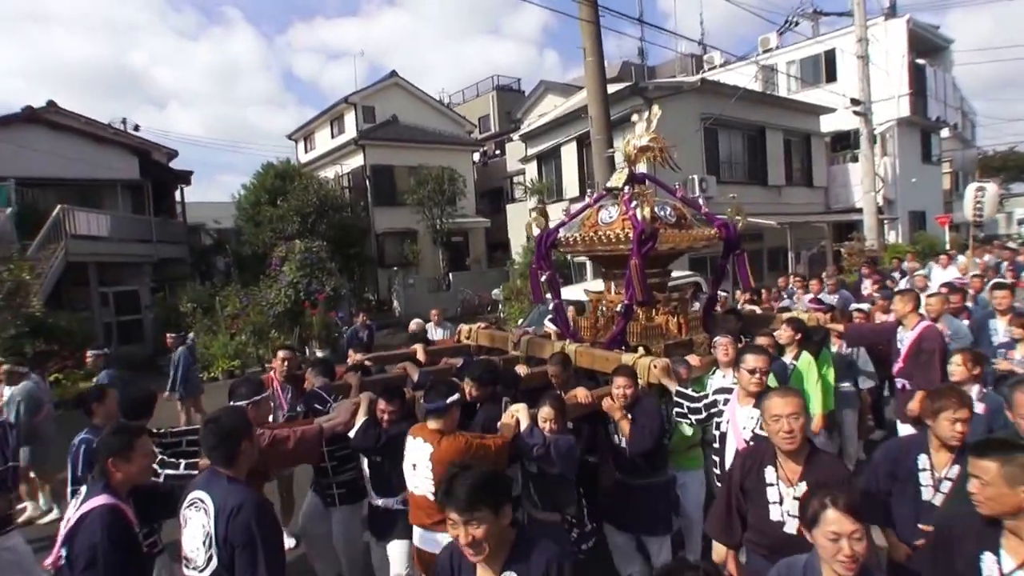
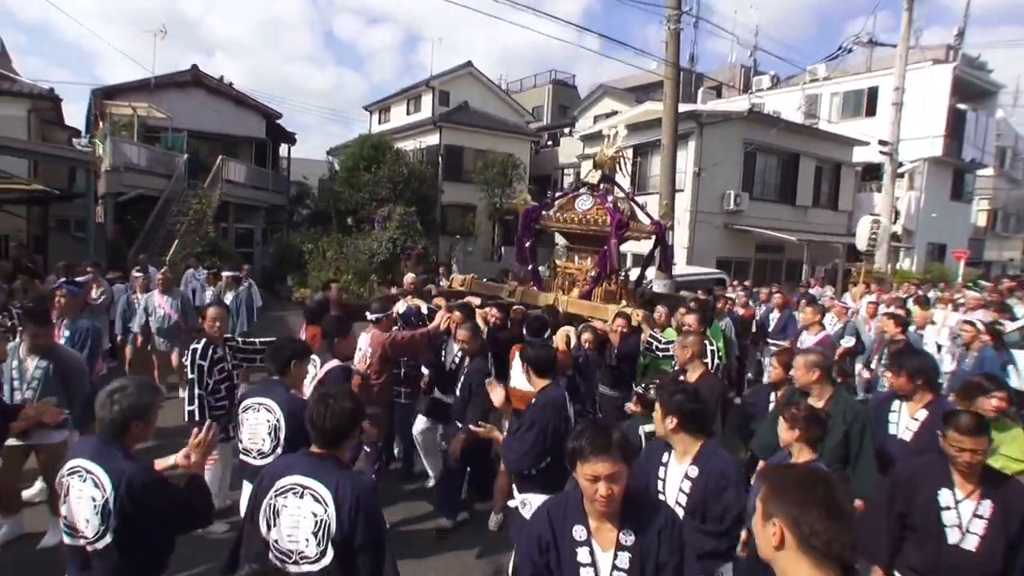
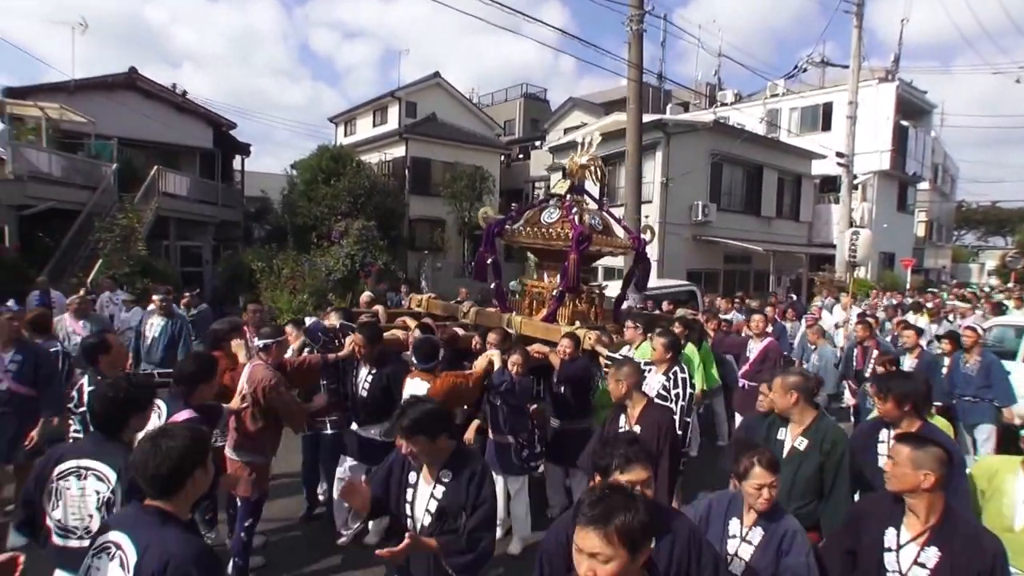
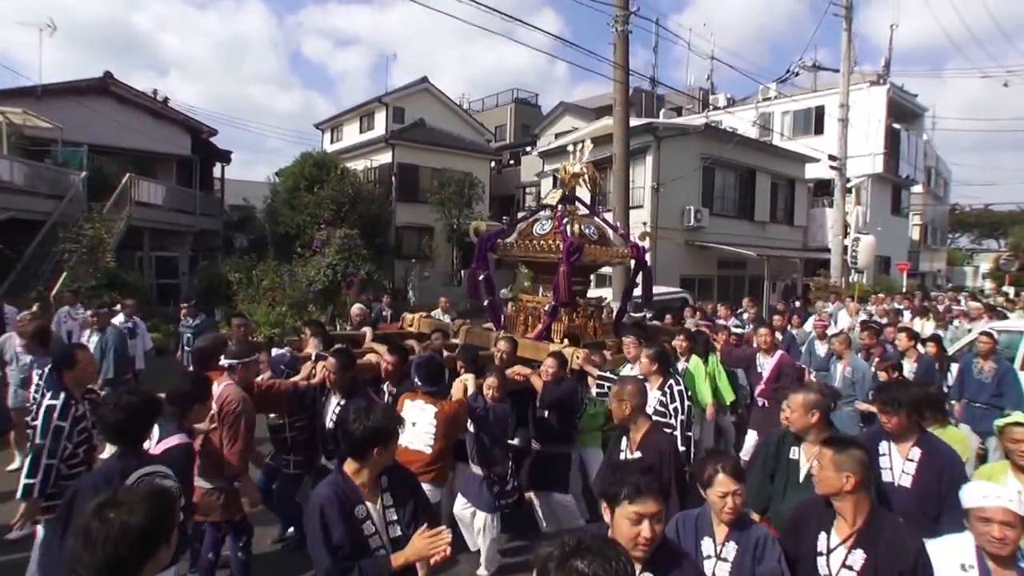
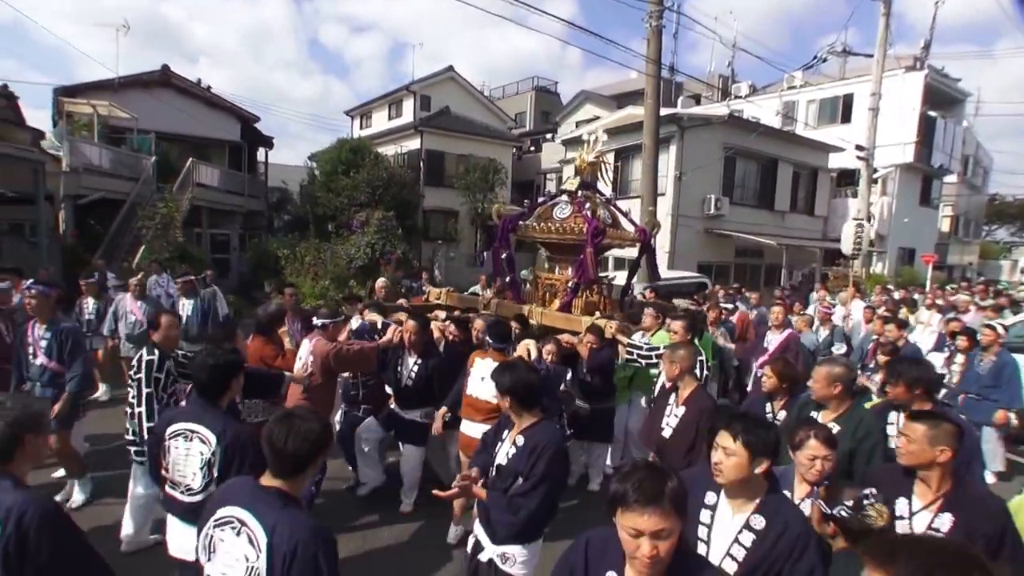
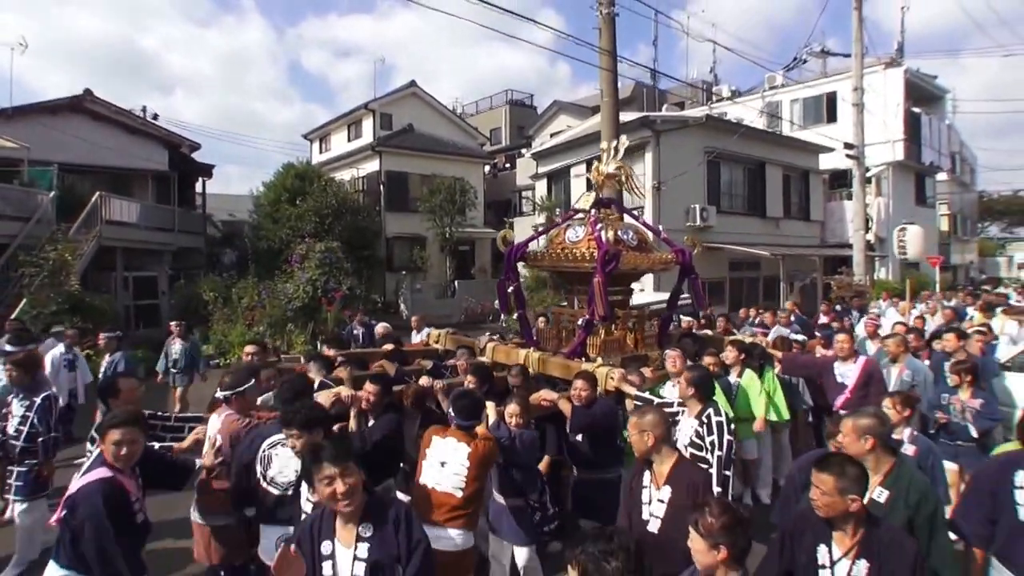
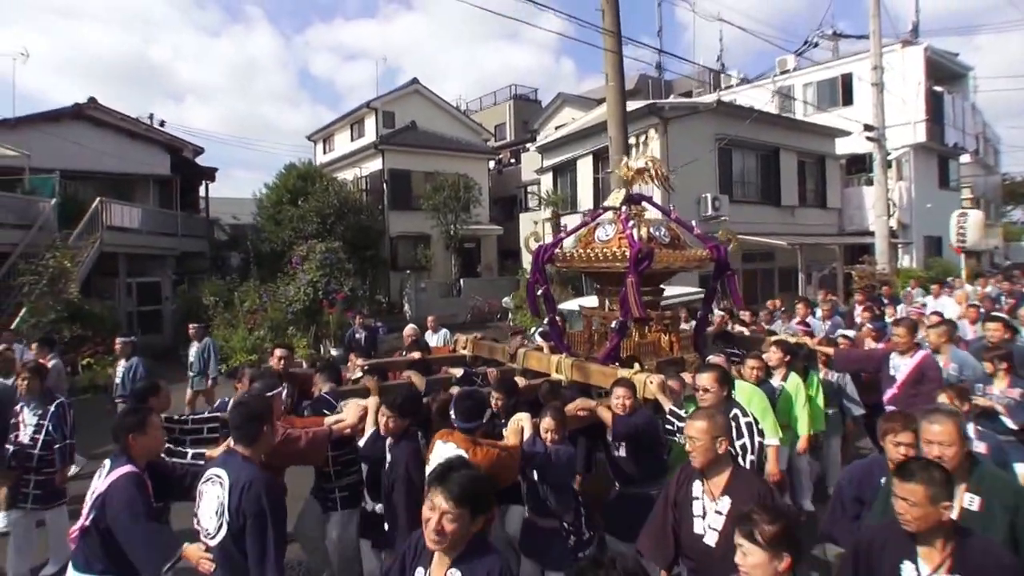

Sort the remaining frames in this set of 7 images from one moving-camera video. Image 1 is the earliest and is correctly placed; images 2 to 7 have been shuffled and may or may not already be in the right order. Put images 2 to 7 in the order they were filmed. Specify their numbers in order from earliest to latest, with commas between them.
7, 6, 4, 3, 5, 2
